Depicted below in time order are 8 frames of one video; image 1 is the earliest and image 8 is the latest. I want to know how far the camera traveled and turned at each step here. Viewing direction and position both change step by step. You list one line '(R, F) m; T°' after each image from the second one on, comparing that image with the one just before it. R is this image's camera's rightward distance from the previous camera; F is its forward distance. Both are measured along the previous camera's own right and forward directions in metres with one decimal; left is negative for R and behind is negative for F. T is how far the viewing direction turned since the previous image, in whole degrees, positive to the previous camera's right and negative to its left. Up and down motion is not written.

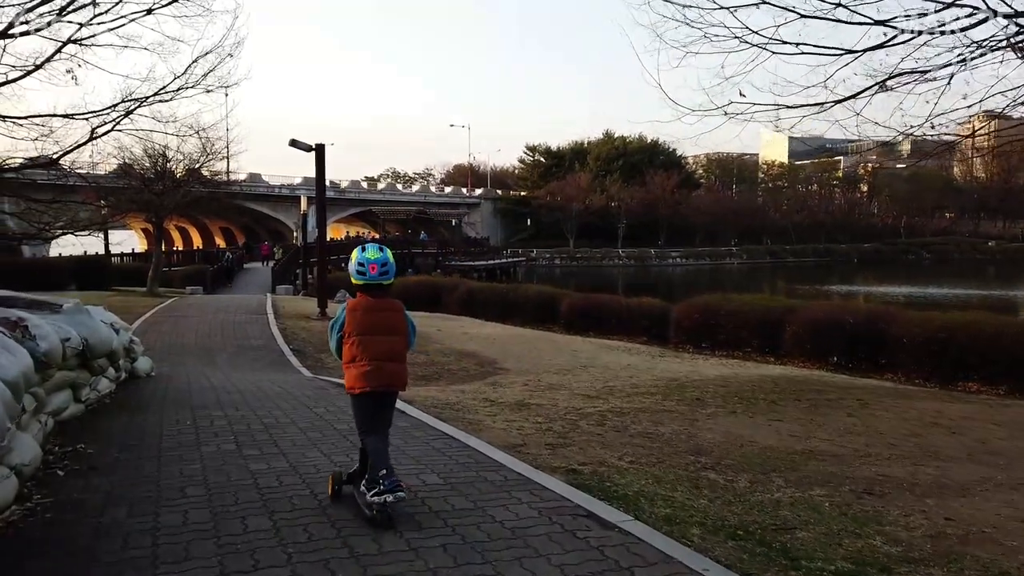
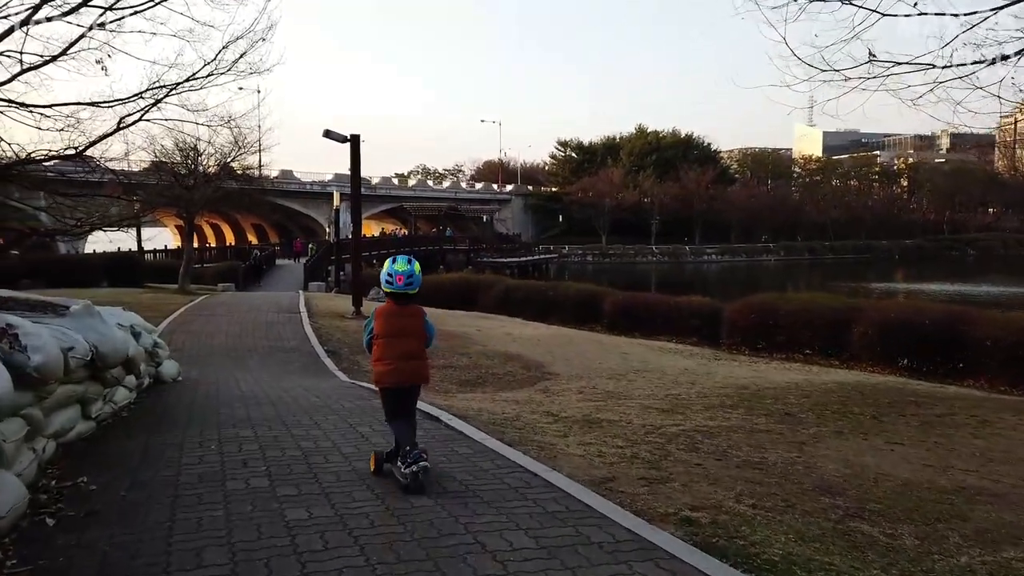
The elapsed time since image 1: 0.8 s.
(-0.4, +1.0) m; -2°
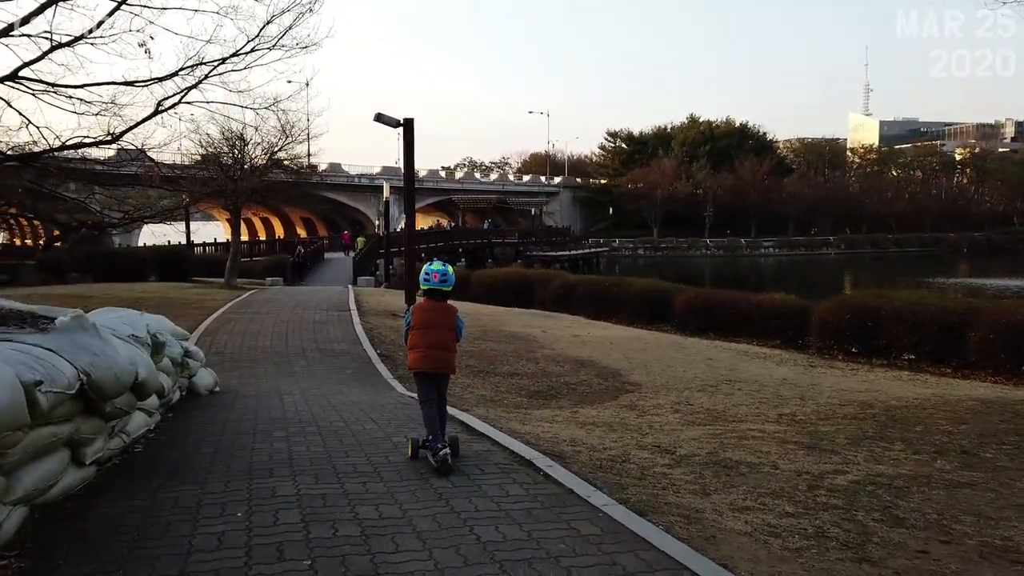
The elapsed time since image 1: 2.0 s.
(-0.5, +1.6) m; -3°
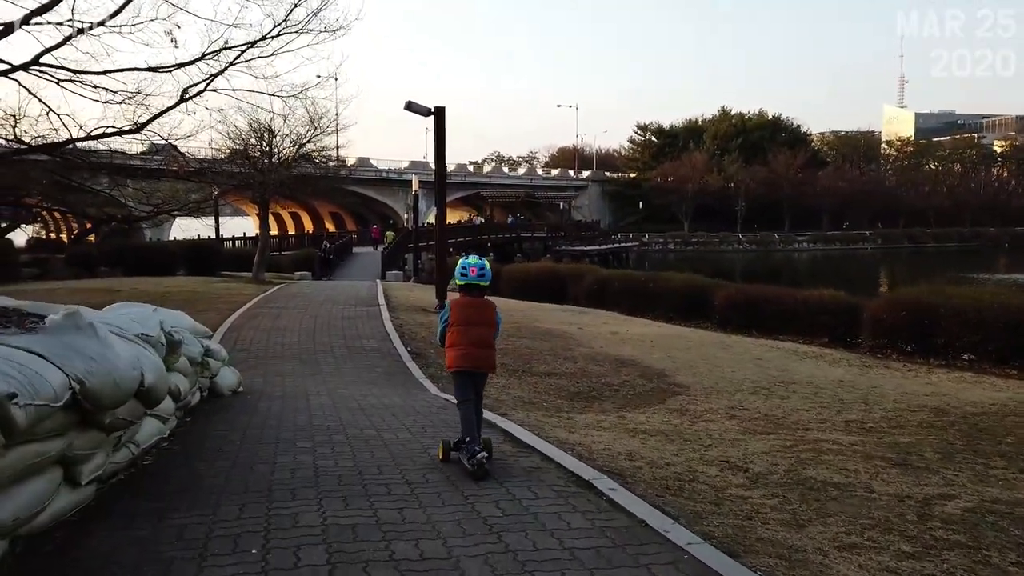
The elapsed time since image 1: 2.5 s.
(-0.2, +0.7) m; -2°
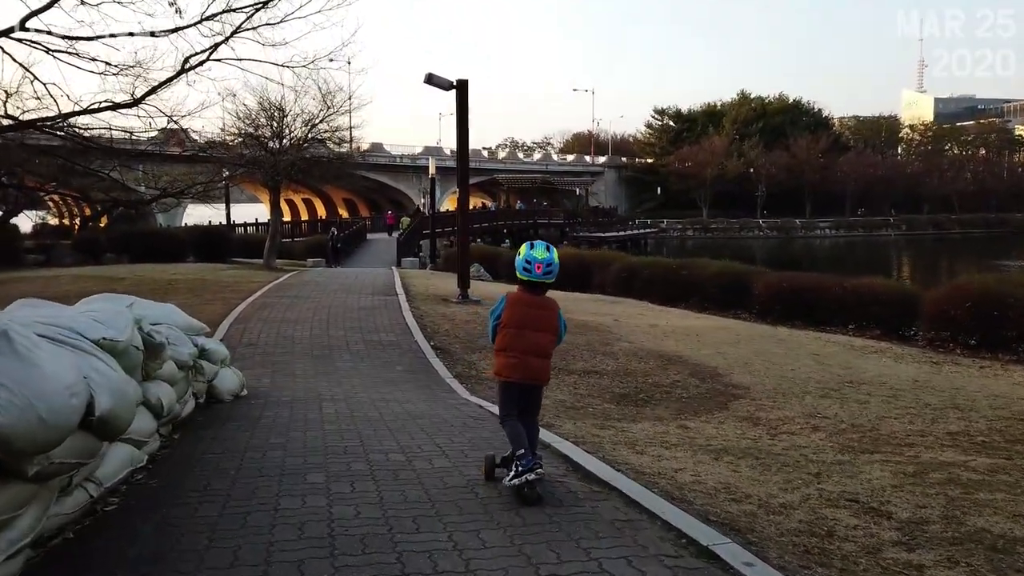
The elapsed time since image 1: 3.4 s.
(-0.3, +1.2) m; -1°
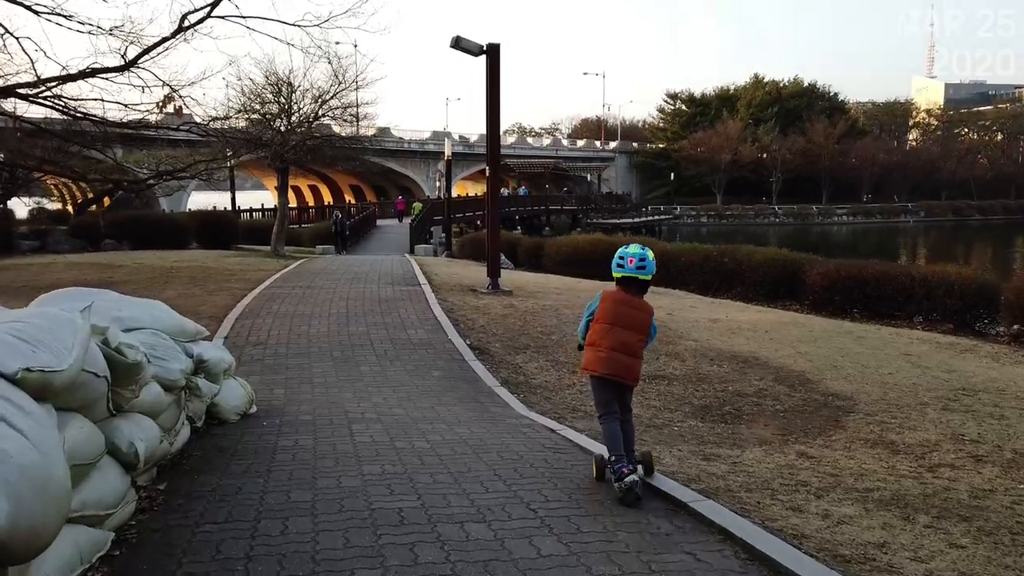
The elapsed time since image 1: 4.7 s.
(-0.6, +1.6) m; 0°
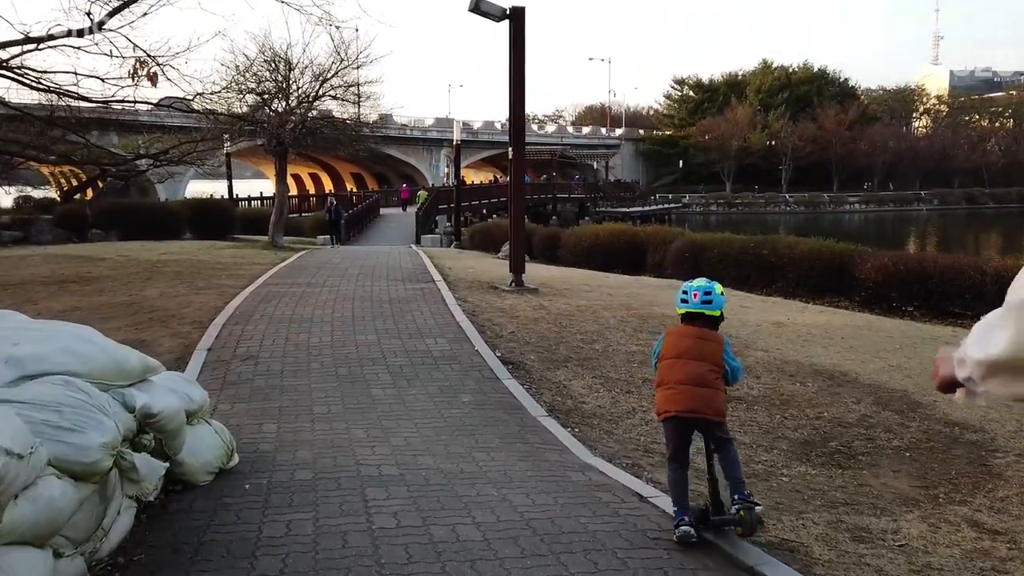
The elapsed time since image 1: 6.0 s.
(-0.4, +1.6) m; 0°
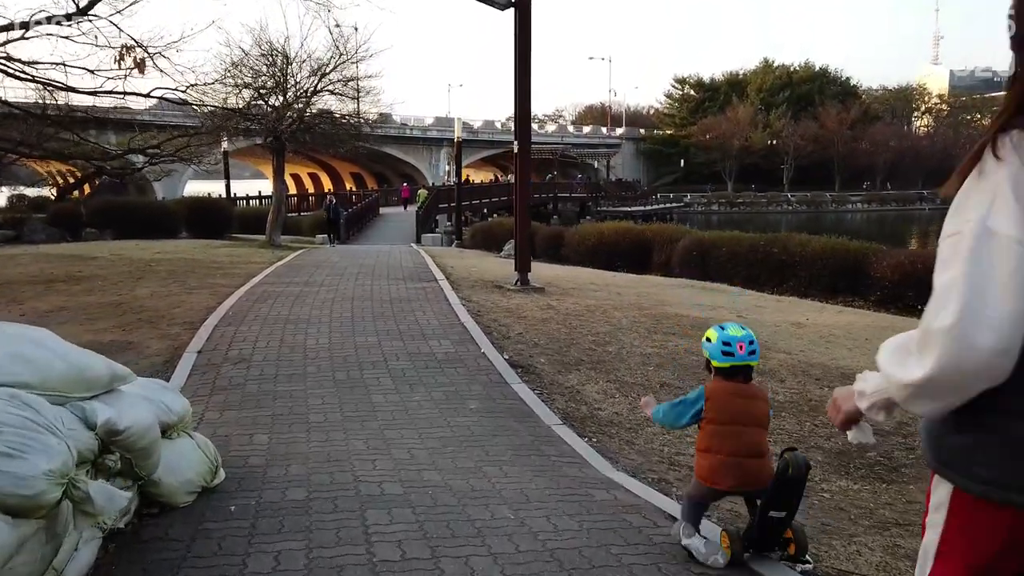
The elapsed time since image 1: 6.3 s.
(-0.1, +0.5) m; 0°
